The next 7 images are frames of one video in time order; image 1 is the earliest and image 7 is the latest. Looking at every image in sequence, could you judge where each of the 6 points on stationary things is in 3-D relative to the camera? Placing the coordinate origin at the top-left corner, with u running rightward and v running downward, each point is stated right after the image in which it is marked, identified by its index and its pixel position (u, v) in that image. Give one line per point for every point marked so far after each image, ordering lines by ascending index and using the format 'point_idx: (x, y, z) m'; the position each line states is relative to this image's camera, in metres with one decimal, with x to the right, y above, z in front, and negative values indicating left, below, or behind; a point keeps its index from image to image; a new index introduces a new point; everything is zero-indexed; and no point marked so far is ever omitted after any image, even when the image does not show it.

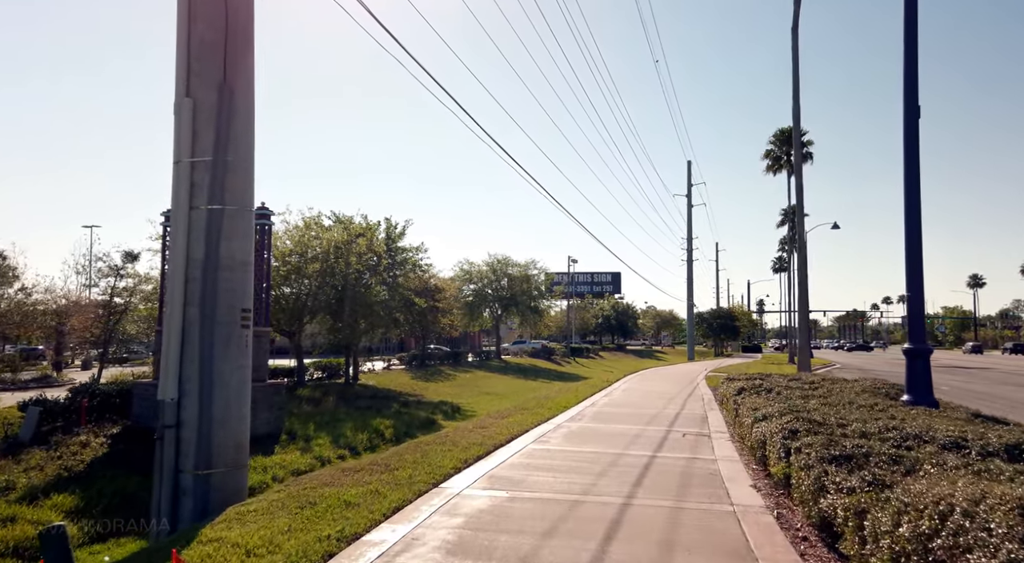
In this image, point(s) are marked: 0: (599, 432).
0: (+1.3, -2.2, +9.9) m
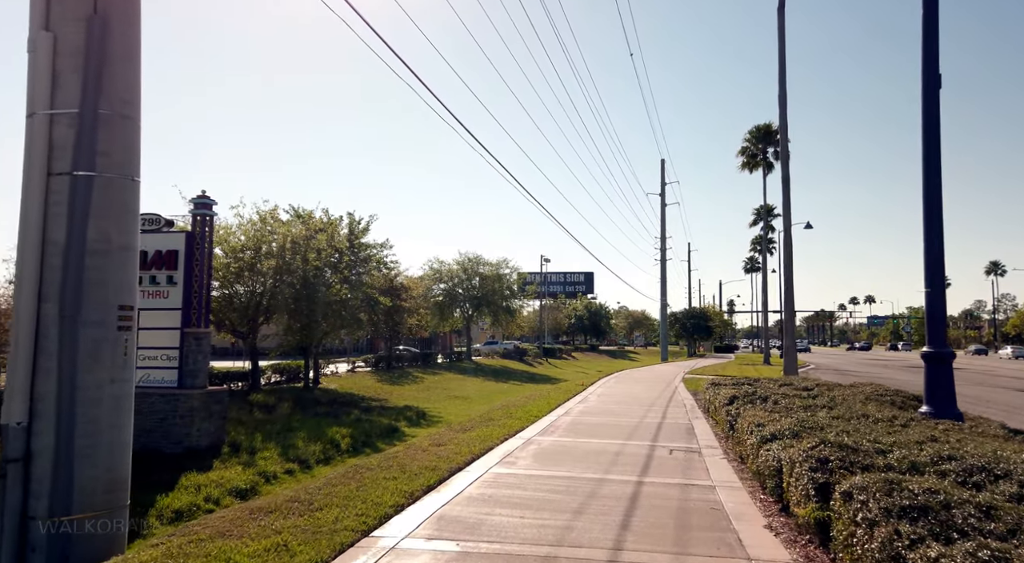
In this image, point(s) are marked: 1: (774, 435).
0: (+0.8, -2.1, +8.6) m
1: (+2.4, -1.4, +6.4) m
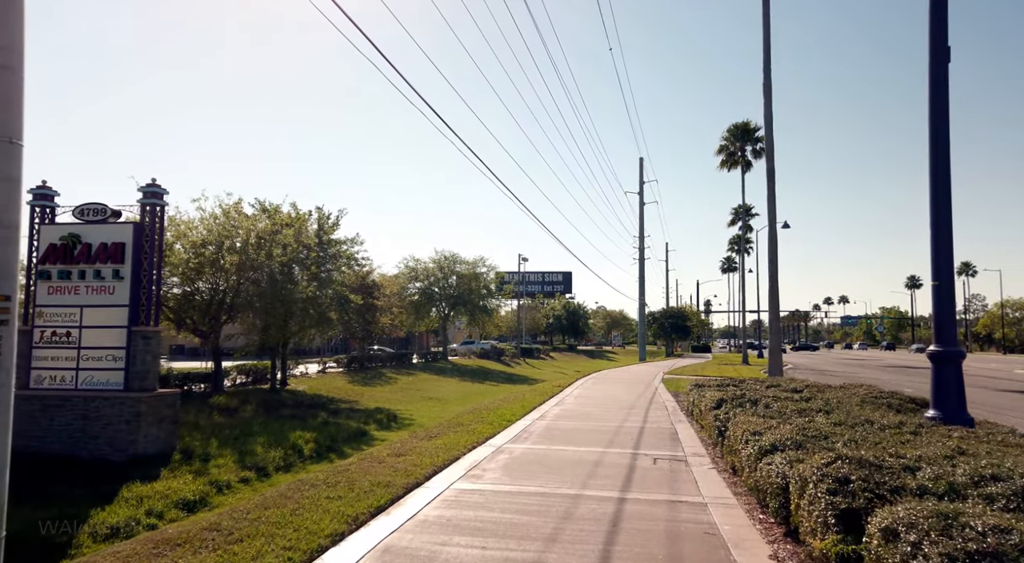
0: (+0.4, -2.0, +7.8) m
1: (+2.1, -1.3, +5.7) m
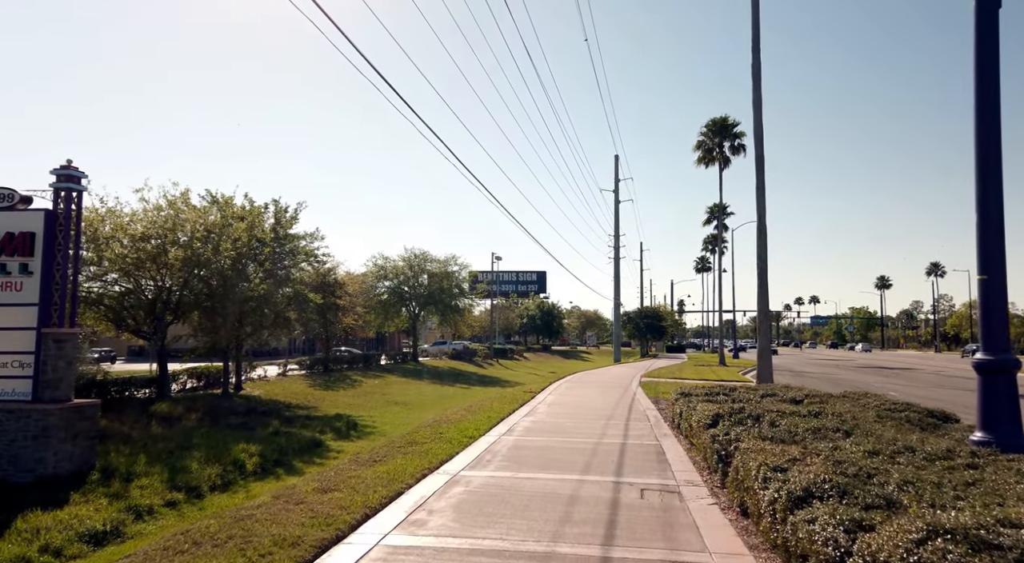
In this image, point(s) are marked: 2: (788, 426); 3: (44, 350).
0: (0.0, -2.0, +6.4) m
1: (+1.8, -1.3, +4.3) m
2: (+2.8, -1.5, +6.9) m
3: (-8.3, -1.2, +12.2) m
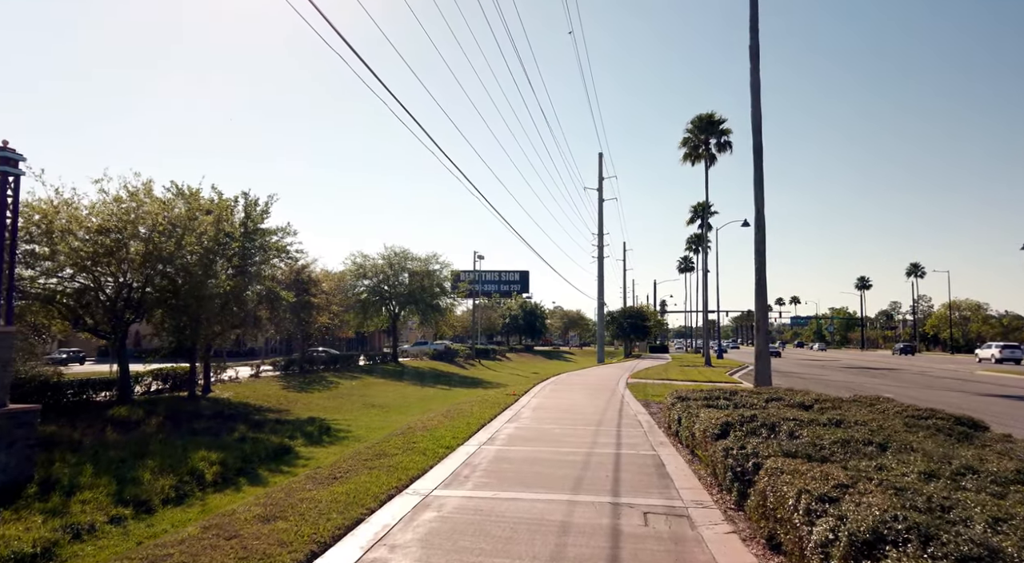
0: (-0.1, -1.9, +5.4) m
1: (+1.7, -1.2, +3.4) m
2: (+2.6, -1.4, +6.0) m
3: (-8.5, -1.1, +11.0) m
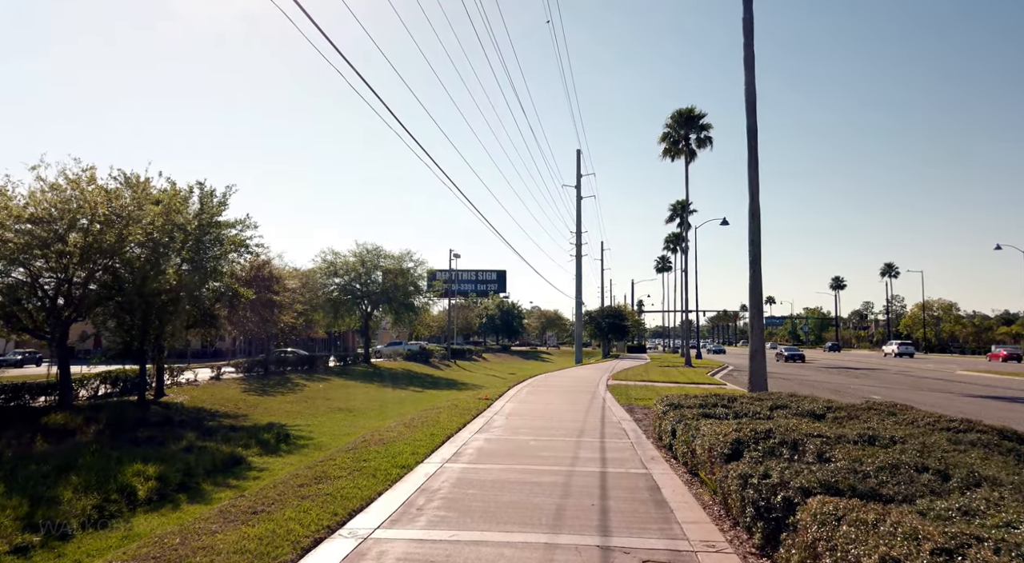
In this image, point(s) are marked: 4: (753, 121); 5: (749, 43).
0: (-0.4, -1.7, +4.1) m
1: (+1.5, -1.1, +2.1) m
2: (+2.4, -1.3, +4.8) m
3: (-9.0, -1.0, +9.4) m
4: (+4.4, +3.0, +12.6) m
5: (+5.1, +5.1, +14.7) m
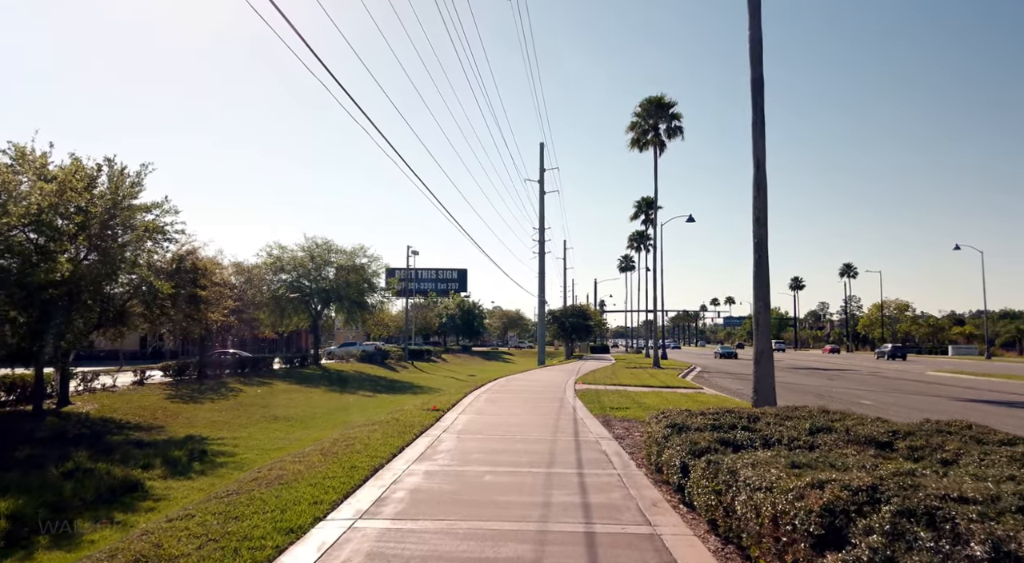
0: (-0.6, -1.5, +1.7) m
1: (+1.4, -0.8, -0.2) m
2: (+2.1, -1.1, +2.5) m
3: (-9.5, -0.7, +6.5) m
4: (+3.7, +3.1, +10.5) m
5: (+4.3, +5.3, +12.6) m
